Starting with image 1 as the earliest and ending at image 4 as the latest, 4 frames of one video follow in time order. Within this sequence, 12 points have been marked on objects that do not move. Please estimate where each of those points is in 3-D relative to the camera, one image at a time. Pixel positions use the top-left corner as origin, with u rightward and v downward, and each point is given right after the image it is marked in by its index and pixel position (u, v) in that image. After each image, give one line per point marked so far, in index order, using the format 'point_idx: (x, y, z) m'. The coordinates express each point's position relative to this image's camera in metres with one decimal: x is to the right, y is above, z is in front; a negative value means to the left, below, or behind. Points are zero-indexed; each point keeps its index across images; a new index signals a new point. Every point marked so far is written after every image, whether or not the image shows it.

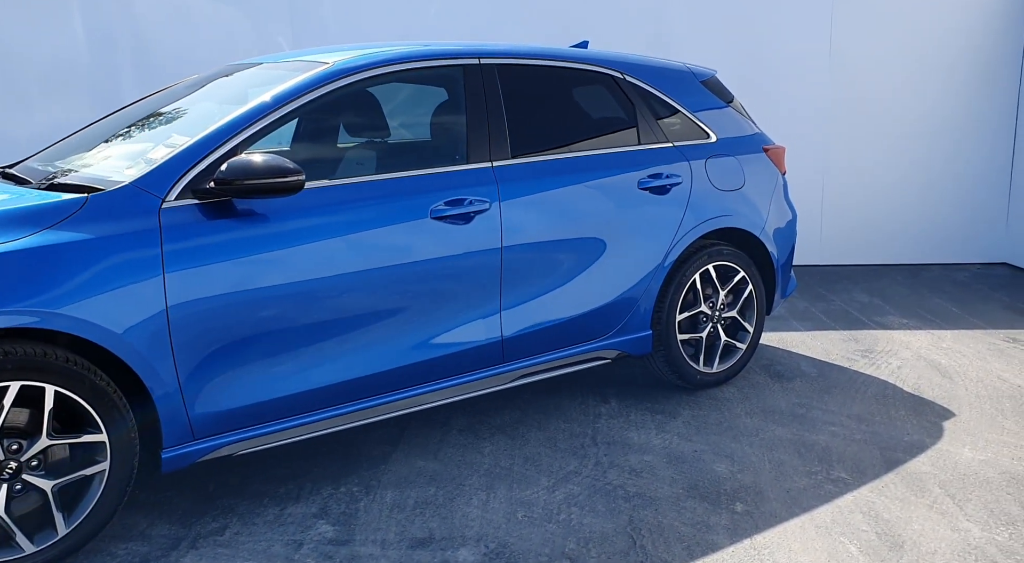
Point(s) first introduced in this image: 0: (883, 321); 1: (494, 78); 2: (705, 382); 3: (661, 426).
0: (+2.5, -0.3, +5.2) m
1: (-0.1, +0.9, +3.2) m
2: (+0.9, -0.5, +3.8) m
3: (+0.6, -0.6, +3.3) m
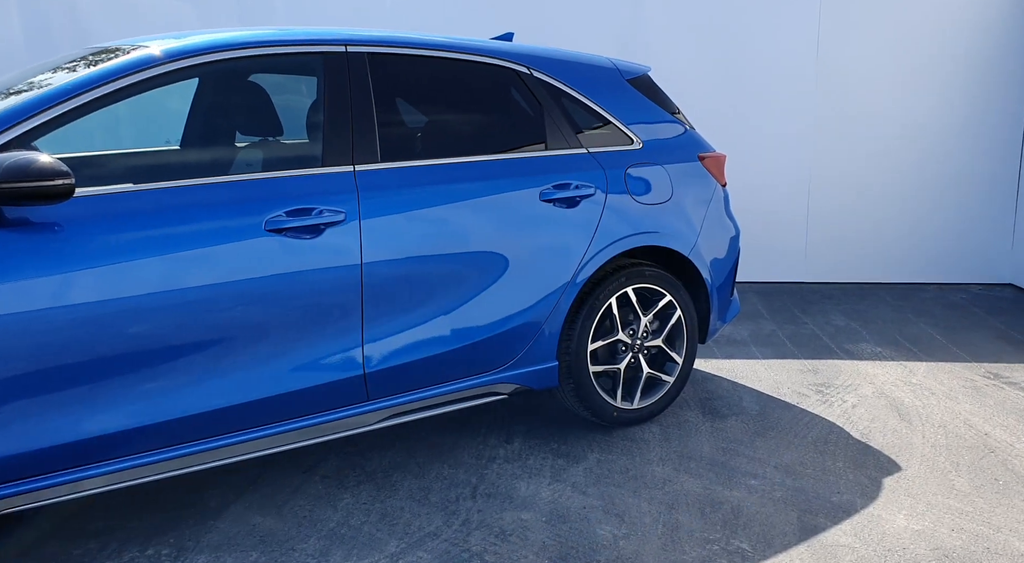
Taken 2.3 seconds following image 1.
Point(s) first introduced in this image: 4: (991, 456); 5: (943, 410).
0: (+2.1, -0.4, +4.7) m
1: (-0.6, +0.8, +2.8) m
2: (+0.5, -0.6, +3.3) m
3: (+0.2, -0.7, +2.9) m
4: (+1.8, -0.7, +2.9) m
5: (+2.0, -0.6, +3.5) m
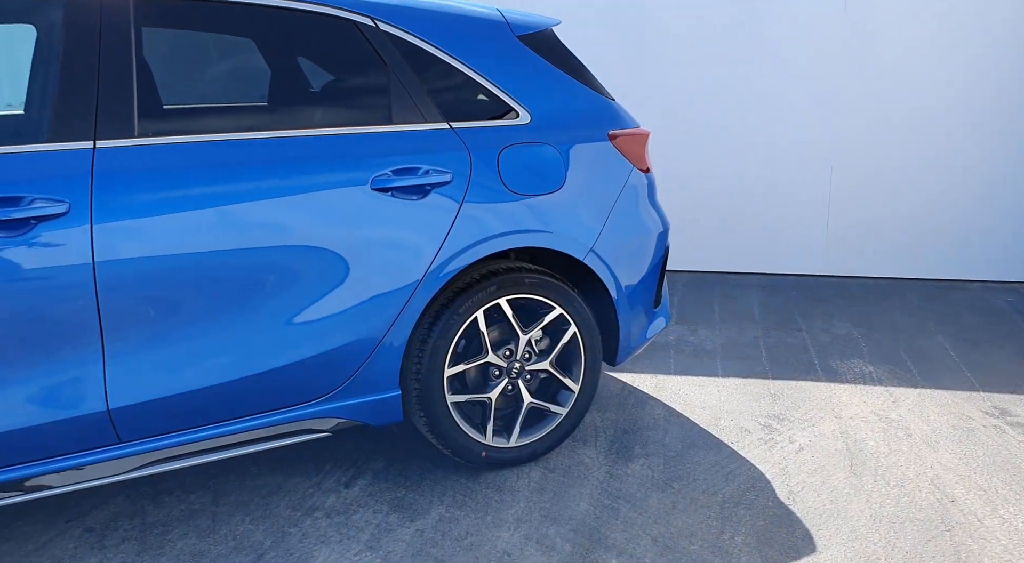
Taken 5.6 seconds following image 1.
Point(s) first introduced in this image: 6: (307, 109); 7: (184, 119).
0: (+1.7, -0.4, +4.0) m
1: (-1.1, +0.8, +2.2) m
2: (-0.1, -0.6, +2.7) m
3: (-0.4, -0.8, +2.3) m
4: (+1.2, -0.7, +2.2) m
5: (+1.4, -0.6, +2.7) m
6: (-0.6, +0.5, +2.4) m
7: (-0.9, +0.5, +2.2) m
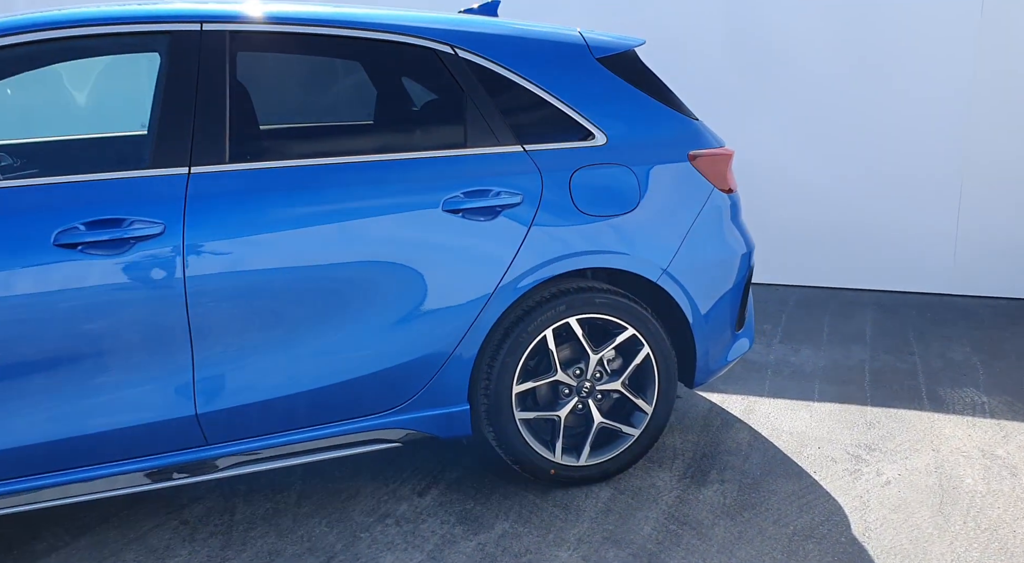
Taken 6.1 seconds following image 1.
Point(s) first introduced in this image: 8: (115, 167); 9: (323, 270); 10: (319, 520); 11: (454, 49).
0: (+2.1, -0.5, +3.7) m
1: (-0.9, +0.7, +2.4) m
2: (+0.2, -0.7, +2.7) m
3: (-0.2, -0.8, +2.3) m
4: (+1.4, -0.8, +2.0) m
5: (+1.7, -0.7, +2.5) m
6: (-0.4, +0.5, +2.5) m
7: (-0.7, +0.4, +2.4) m
8: (-1.1, +0.3, +2.3) m
9: (-0.6, 0.0, +2.4) m
10: (-0.6, -0.8, +2.5) m
11: (-0.2, +0.8, +2.6) m
